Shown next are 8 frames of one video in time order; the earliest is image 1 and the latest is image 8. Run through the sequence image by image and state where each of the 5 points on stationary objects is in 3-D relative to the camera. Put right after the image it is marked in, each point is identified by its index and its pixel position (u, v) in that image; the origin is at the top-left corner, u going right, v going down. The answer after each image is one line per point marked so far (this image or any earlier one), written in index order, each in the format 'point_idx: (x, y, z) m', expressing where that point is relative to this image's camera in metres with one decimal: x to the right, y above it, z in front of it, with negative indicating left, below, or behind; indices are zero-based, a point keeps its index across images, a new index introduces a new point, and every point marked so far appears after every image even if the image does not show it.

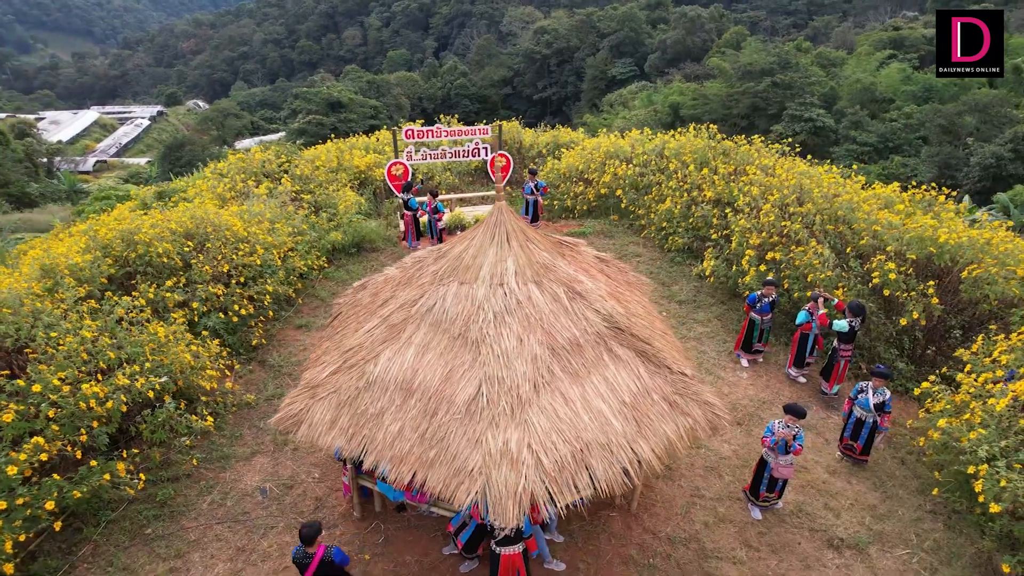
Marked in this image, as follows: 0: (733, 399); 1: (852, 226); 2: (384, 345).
0: (+1.9, -1.0, +6.1) m
1: (+3.4, +0.6, +6.9) m
2: (-0.8, -0.4, +4.3) m
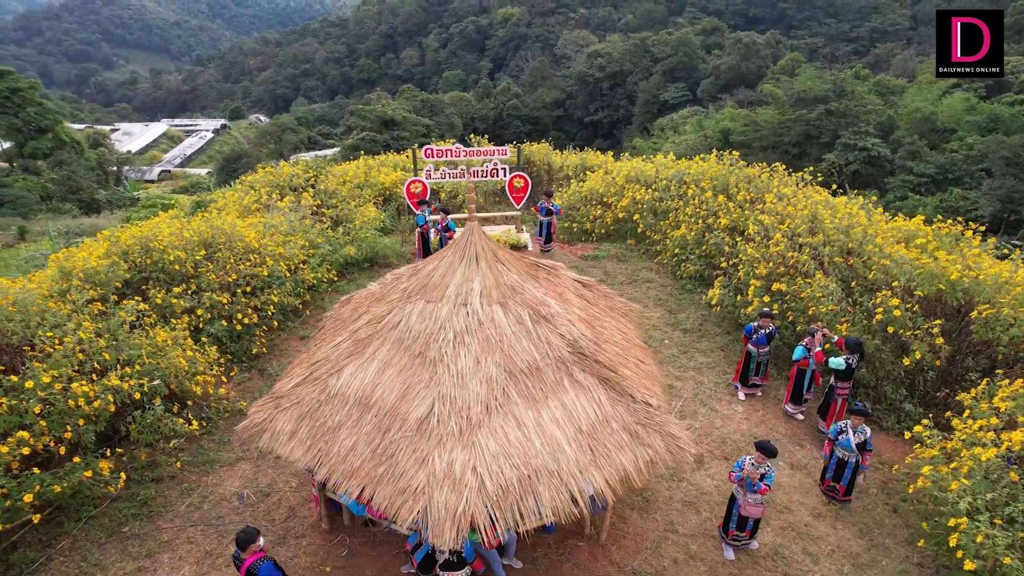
0: (+1.8, -1.2, +6.0) m
1: (+3.4, +0.3, +6.6) m
2: (-1.0, -0.5, +4.4) m
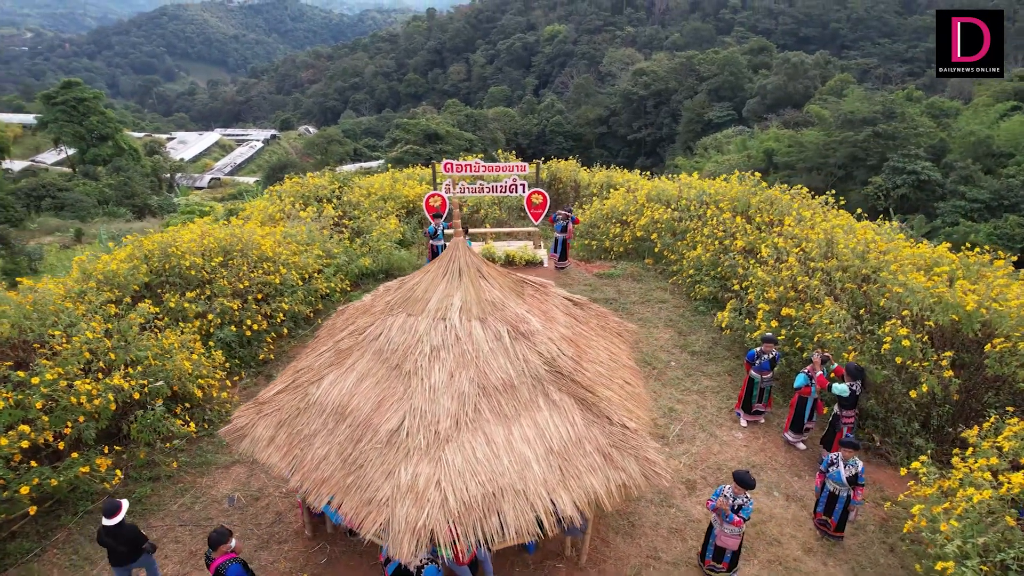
0: (+1.7, -1.4, +5.8) m
1: (+3.4, 0.0, +6.4) m
2: (-1.2, -0.5, +4.4) m
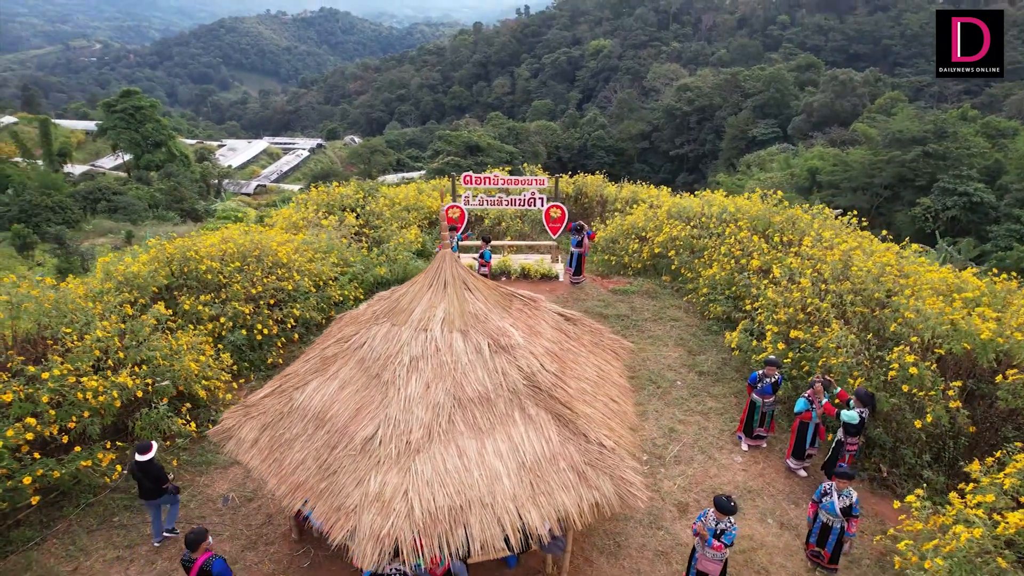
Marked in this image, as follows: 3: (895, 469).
0: (+1.7, -1.6, +5.7) m
1: (+3.4, -0.2, +6.2) m
2: (-1.3, -0.6, +4.5) m
3: (+3.2, -1.5, +5.8) m
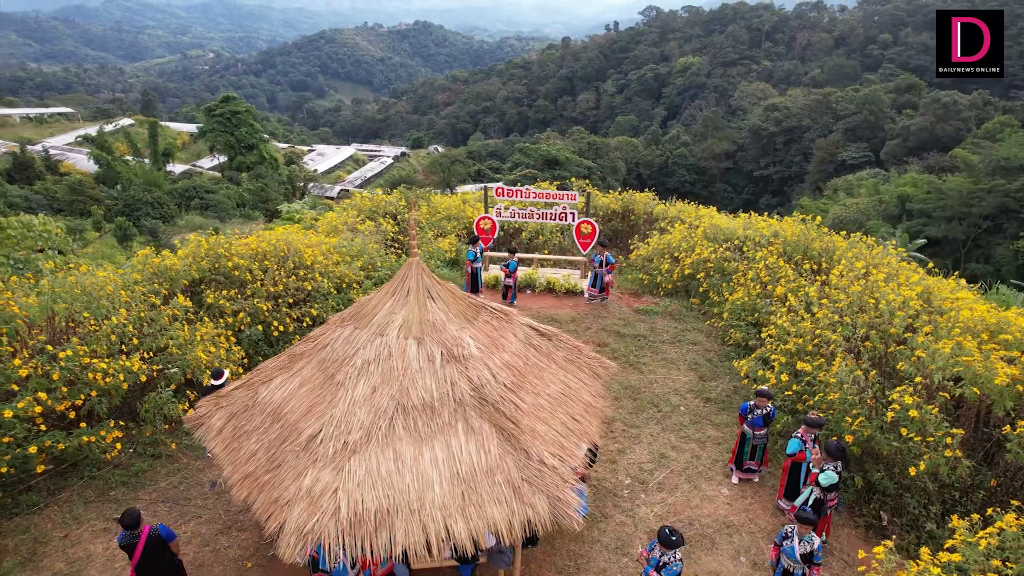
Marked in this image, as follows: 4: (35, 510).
0: (+1.4, -1.8, +5.5) m
1: (+3.3, -0.5, +5.8) m
2: (-1.6, -0.6, +4.7) m
3: (+3.0, -1.8, +5.4) m
4: (-3.7, -1.7, +5.4) m
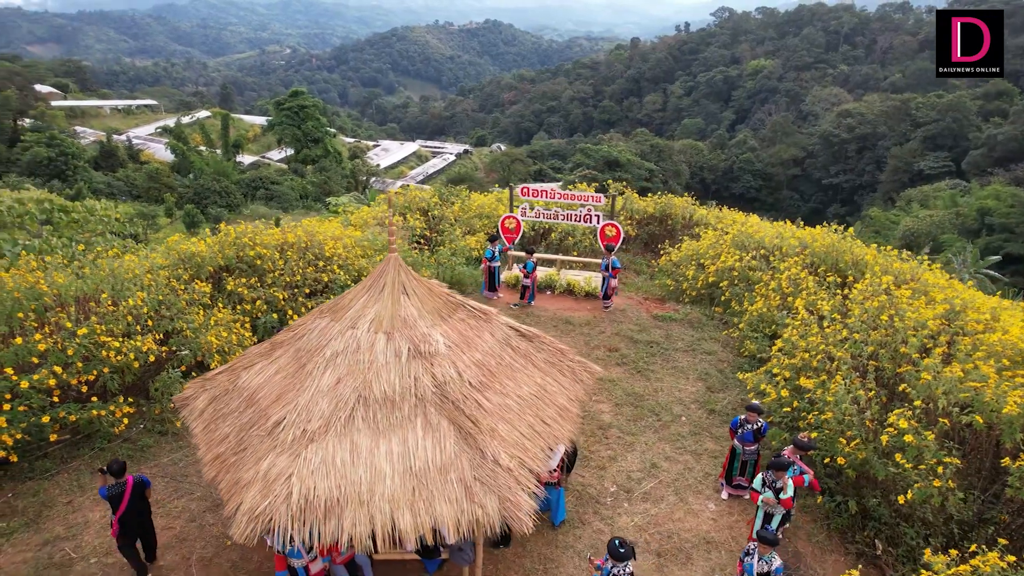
0: (+1.3, -1.9, +5.4) m
1: (+3.2, -0.6, +5.5) m
2: (-1.8, -0.5, +4.8) m
3: (+2.8, -1.9, +5.1) m
4: (-3.9, -1.6, +5.8) m
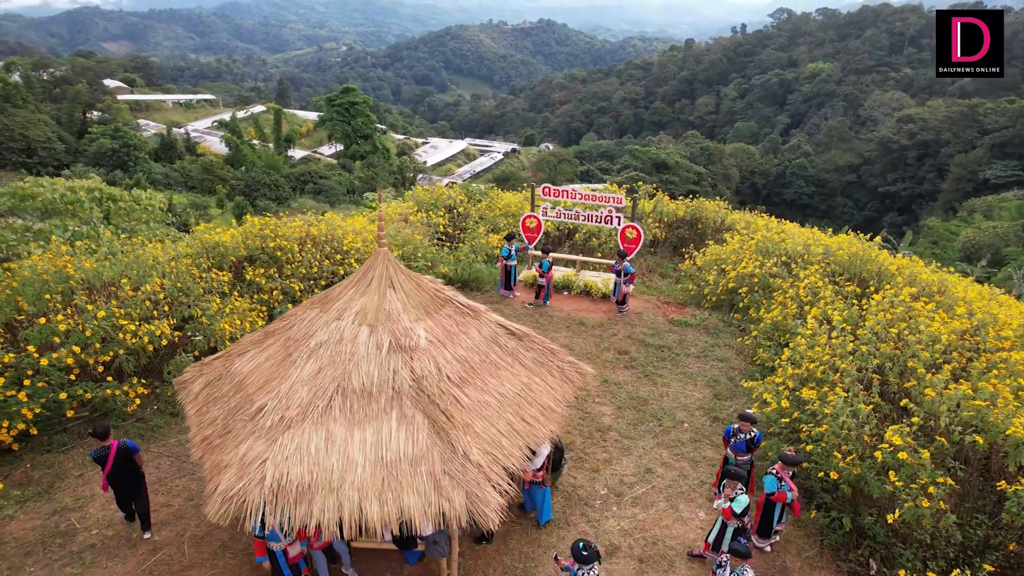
0: (+1.1, -1.9, +5.3) m
1: (+3.1, -0.7, +5.3) m
2: (-1.9, -0.4, +5.0) m
3: (+2.6, -2.0, +5.0) m
4: (-4.0, -1.4, +6.1) m
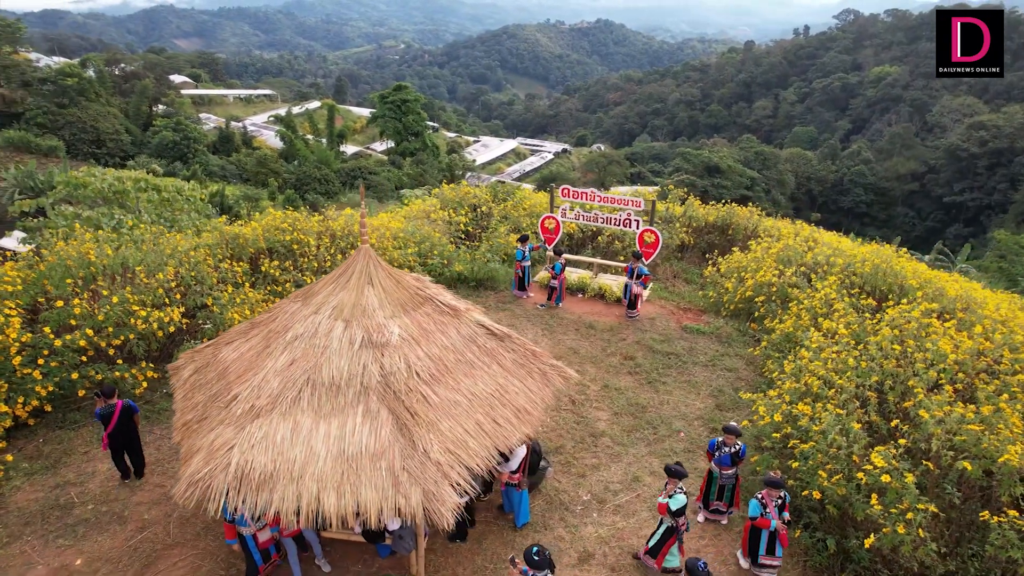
0: (+1.0, -1.9, +5.2) m
1: (+3.0, -0.9, +5.1) m
2: (-2.0, -0.4, +5.1) m
3: (+2.4, -2.1, +4.8) m
4: (-4.1, -1.3, +6.4) m
